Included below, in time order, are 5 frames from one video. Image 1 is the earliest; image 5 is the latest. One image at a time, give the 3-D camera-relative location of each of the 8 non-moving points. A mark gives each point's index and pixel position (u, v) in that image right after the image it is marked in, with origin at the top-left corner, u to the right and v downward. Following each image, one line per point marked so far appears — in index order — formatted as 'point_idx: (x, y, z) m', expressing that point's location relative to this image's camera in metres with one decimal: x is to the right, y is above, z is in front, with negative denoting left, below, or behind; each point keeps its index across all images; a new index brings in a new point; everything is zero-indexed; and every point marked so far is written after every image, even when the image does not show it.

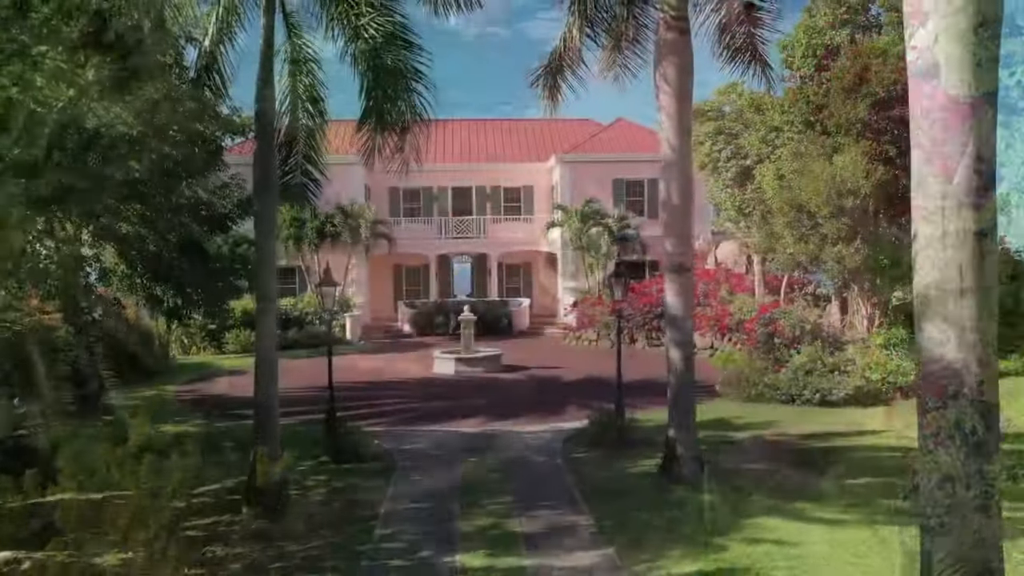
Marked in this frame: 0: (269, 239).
0: (-5.2, +1.1, +8.0) m
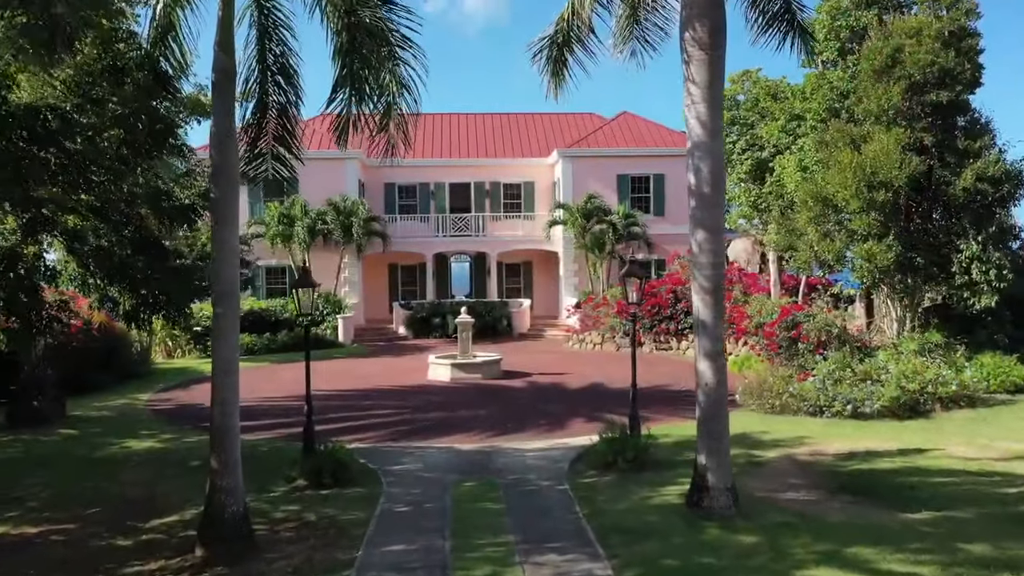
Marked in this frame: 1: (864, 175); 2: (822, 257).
0: (-5.2, +1.1, +6.8) m
1: (+12.4, +4.0, +13.2) m
2: (+12.0, +1.2, +14.6) m
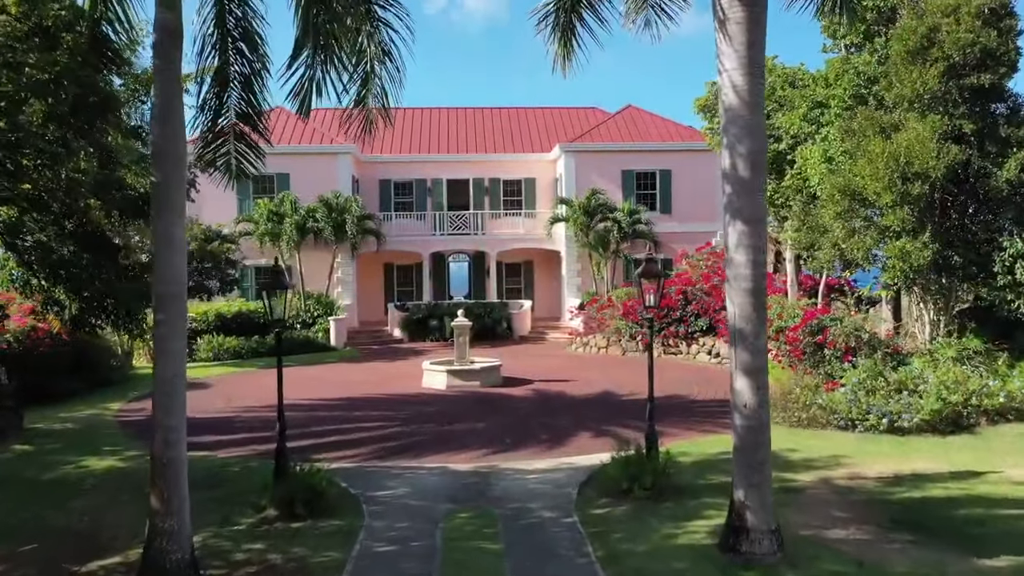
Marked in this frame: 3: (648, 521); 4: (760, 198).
0: (-5.2, +1.1, +5.7) m
1: (+12.4, +3.9, +12.1) m
2: (+12.1, +1.2, +13.5) m
3: (+2.6, -4.4, +7.1) m
4: (+3.8, +1.4, +5.8) m
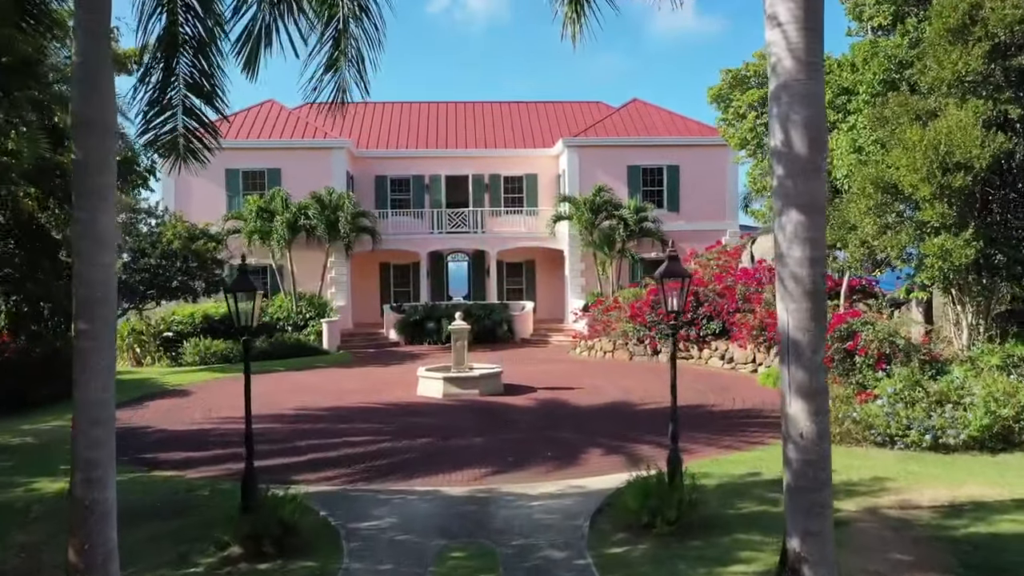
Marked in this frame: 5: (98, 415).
0: (-5.1, +1.0, +4.6) m
1: (+12.5, +3.9, +11.0) m
2: (+12.1, +1.1, +12.4) m
3: (+2.6, -4.4, +6.0) m
4: (+3.9, +1.4, +4.8) m
5: (-5.0, -1.5, +4.6) m
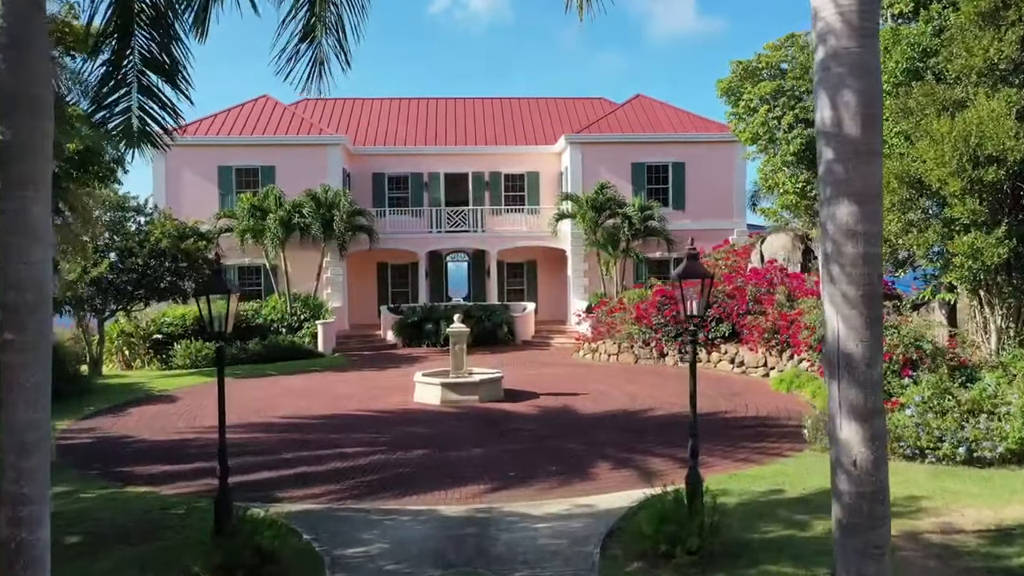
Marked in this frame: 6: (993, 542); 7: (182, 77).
0: (-5.1, +1.0, +3.9) m
1: (+12.5, +3.9, +10.3) m
2: (+12.2, +1.1, +11.7) m
3: (+2.7, -4.5, +5.3) m
4: (+3.9, +1.3, +4.1) m
5: (-5.0, -1.6, +3.9) m
6: (+8.4, -4.4, +6.6) m
7: (-4.6, +2.9, +5.2) m
